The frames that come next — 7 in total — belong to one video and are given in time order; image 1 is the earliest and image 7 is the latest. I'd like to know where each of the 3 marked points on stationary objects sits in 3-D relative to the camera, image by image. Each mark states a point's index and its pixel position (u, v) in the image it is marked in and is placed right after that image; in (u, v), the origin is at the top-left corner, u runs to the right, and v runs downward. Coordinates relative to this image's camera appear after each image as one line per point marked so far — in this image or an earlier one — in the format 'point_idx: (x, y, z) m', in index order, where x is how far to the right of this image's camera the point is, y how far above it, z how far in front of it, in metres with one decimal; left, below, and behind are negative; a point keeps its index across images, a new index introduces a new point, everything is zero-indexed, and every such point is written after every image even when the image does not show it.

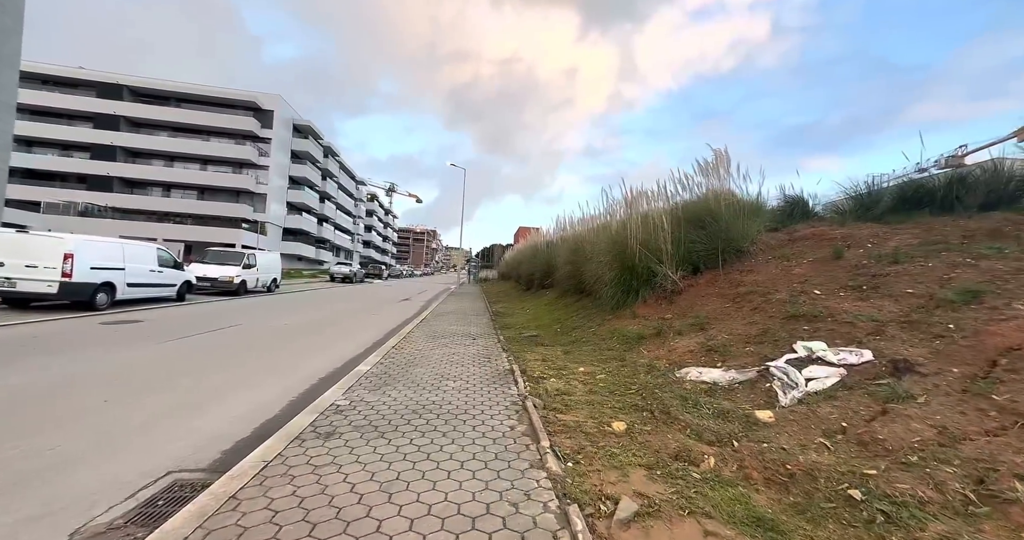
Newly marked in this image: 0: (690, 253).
0: (+3.8, +0.3, +7.6) m
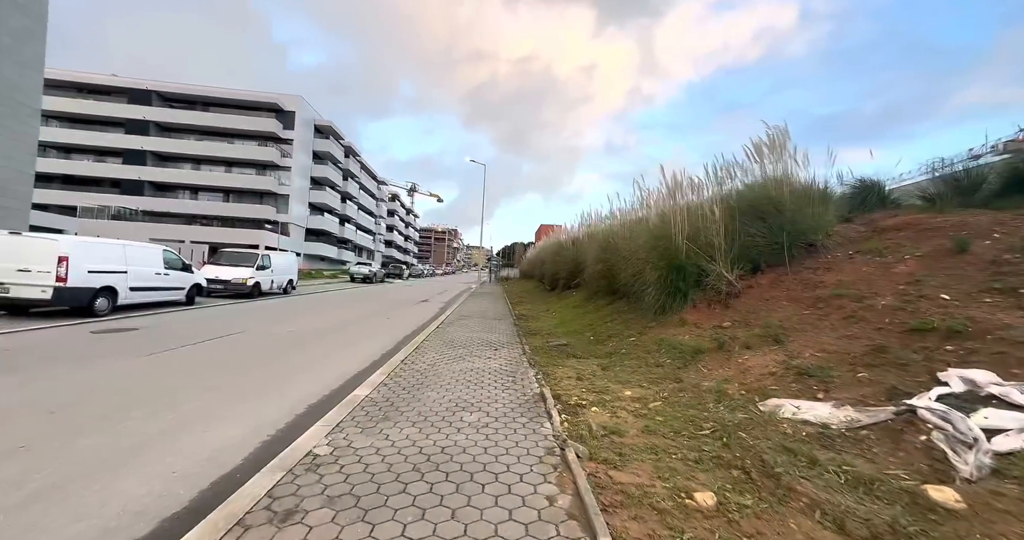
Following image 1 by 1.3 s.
0: (+4.3, +0.4, +6.4) m
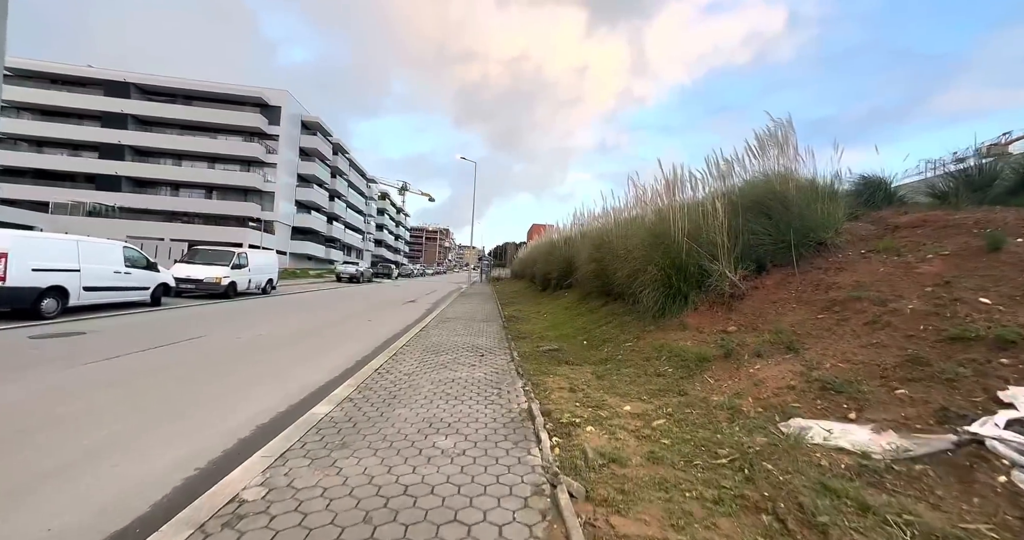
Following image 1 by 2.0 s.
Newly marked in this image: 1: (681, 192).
0: (+4.0, +0.4, +6.0) m
1: (+3.5, +1.6, +7.5) m
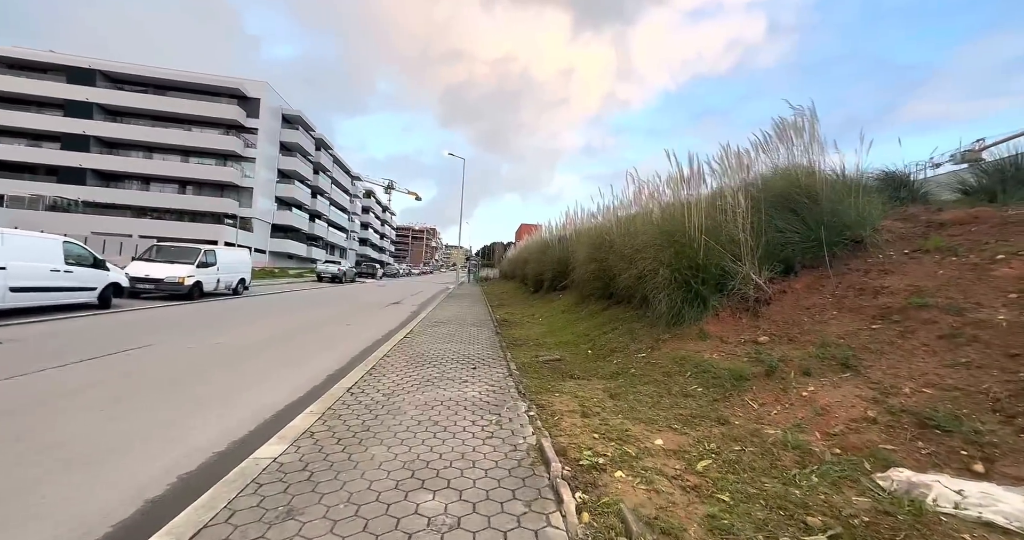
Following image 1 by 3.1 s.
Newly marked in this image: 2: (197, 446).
0: (+4.0, +0.4, +5.4) m
1: (+3.5, +1.6, +6.8) m
2: (-2.8, -1.5, +3.2) m
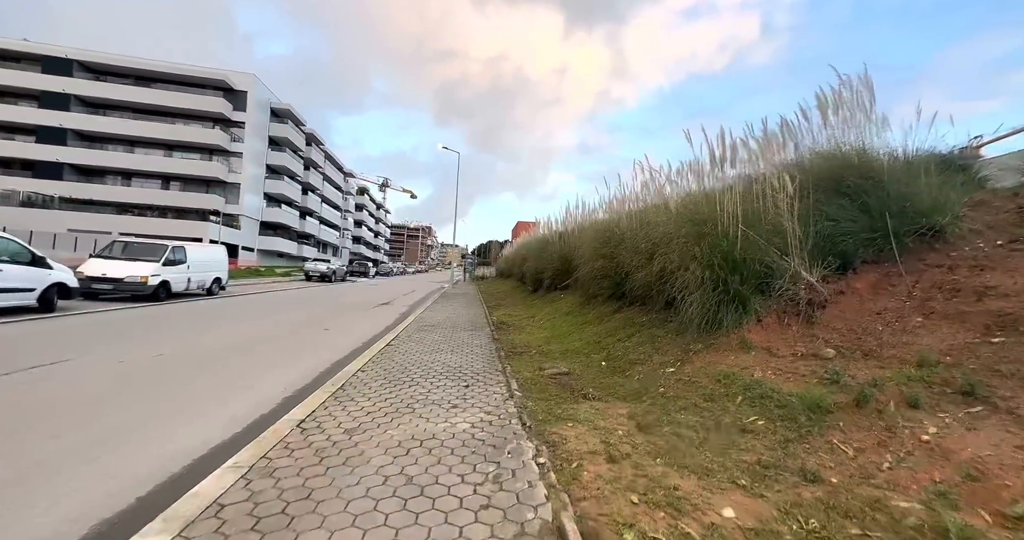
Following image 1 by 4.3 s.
0: (+4.0, +0.4, +4.5) m
1: (+3.4, +1.7, +5.9) m
2: (-2.7, -1.5, +2.2) m
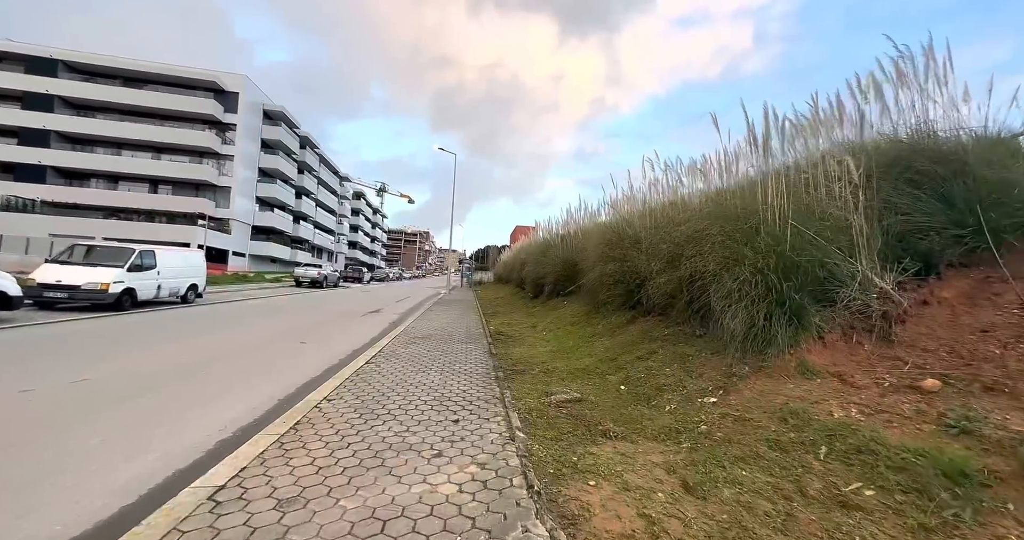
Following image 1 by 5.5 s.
0: (+4.0, +0.3, +3.7) m
1: (+3.4, +1.6, +5.1) m
2: (-2.7, -1.5, +1.3) m
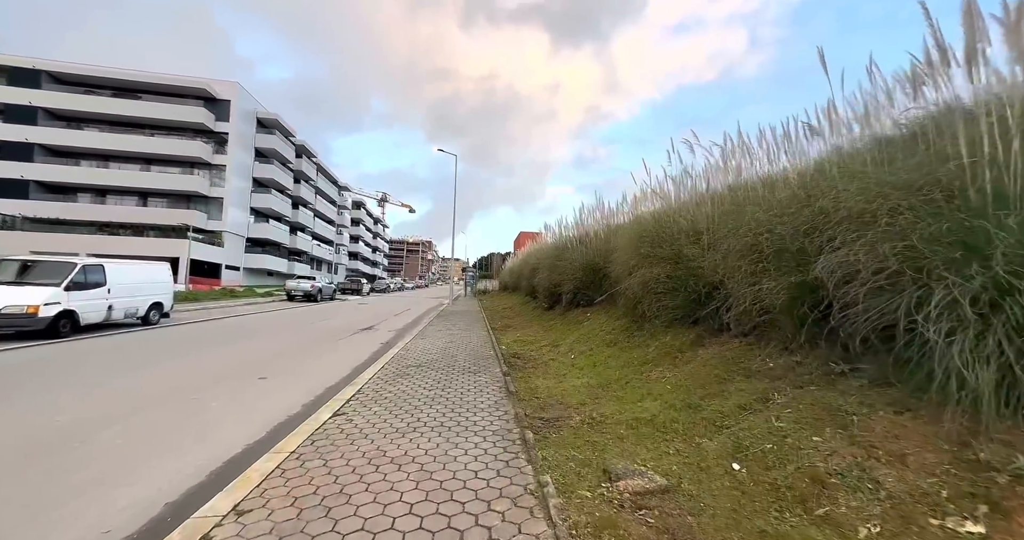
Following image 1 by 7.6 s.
0: (+4.3, +0.4, +1.9) m
1: (+3.7, +1.6, +3.4) m
2: (-2.4, -1.6, -0.4) m
